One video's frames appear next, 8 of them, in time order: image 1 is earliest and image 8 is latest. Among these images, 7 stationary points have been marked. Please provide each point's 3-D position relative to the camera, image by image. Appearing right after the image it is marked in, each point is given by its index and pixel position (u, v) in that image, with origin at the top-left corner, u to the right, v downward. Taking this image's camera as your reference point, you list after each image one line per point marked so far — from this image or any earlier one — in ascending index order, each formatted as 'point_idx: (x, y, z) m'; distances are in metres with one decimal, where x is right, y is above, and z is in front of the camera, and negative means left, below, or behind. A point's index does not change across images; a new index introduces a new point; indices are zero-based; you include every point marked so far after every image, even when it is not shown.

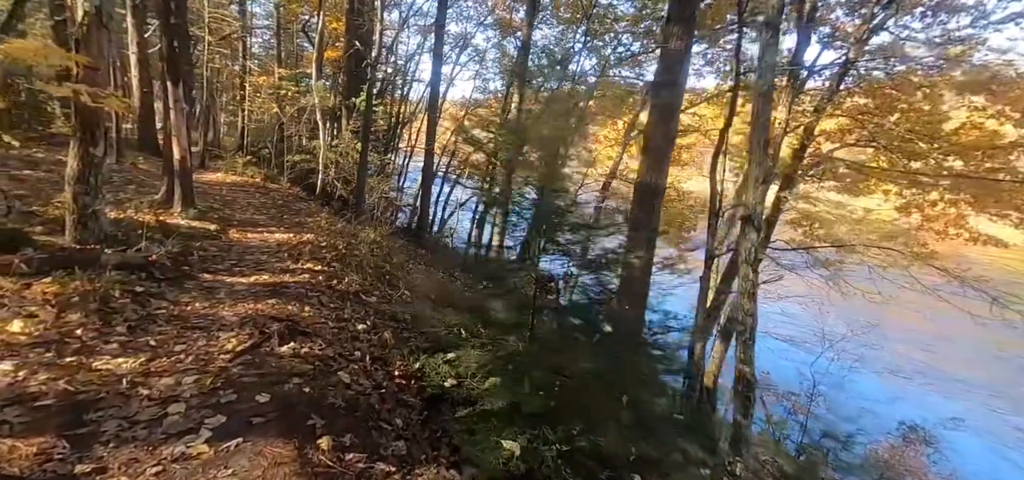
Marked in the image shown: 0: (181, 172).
0: (-6.1, +1.2, +7.8) m
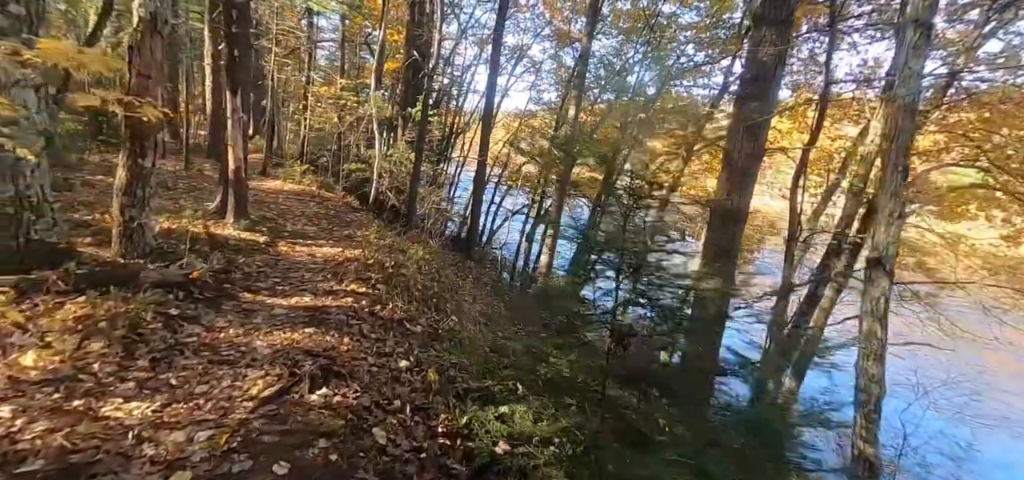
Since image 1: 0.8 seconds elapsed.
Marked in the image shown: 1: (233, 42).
0: (-5.0, +1.0, +7.7) m
1: (-4.9, +3.4, +7.4) m
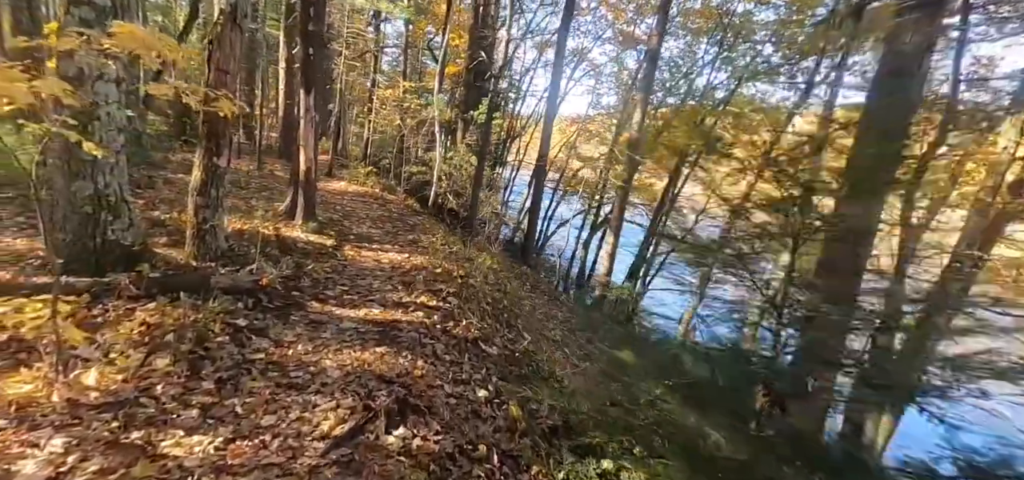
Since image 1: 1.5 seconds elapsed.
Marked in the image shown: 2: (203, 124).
0: (-3.7, +1.0, +7.6) m
1: (-3.5, +3.4, +7.3) m
2: (-3.3, +1.2, +4.5) m
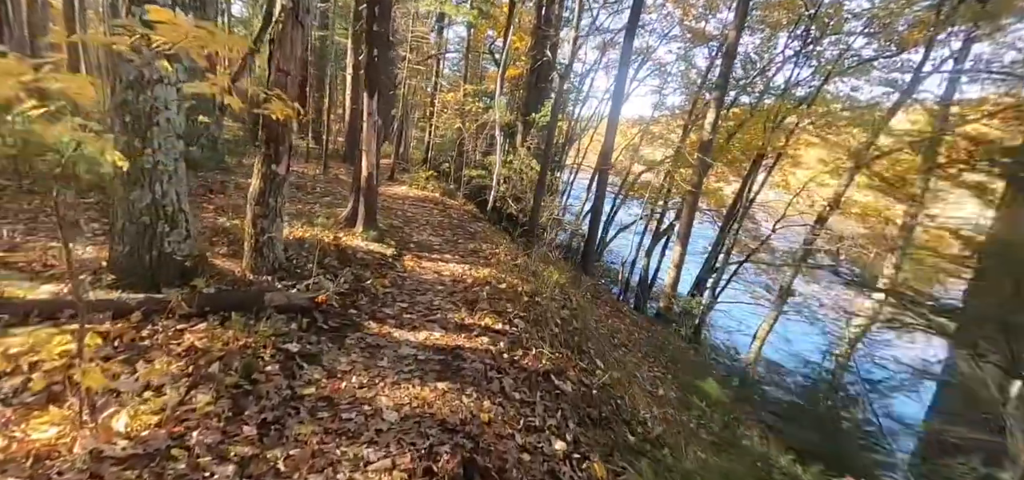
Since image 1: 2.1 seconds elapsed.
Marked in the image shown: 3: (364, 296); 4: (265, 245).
0: (-2.5, +0.8, +7.3) m
1: (-2.3, +3.3, +7.0) m
2: (-2.5, +1.1, +4.2) m
3: (-1.7, -0.7, +5.0) m
4: (-2.6, -0.1, +4.5) m
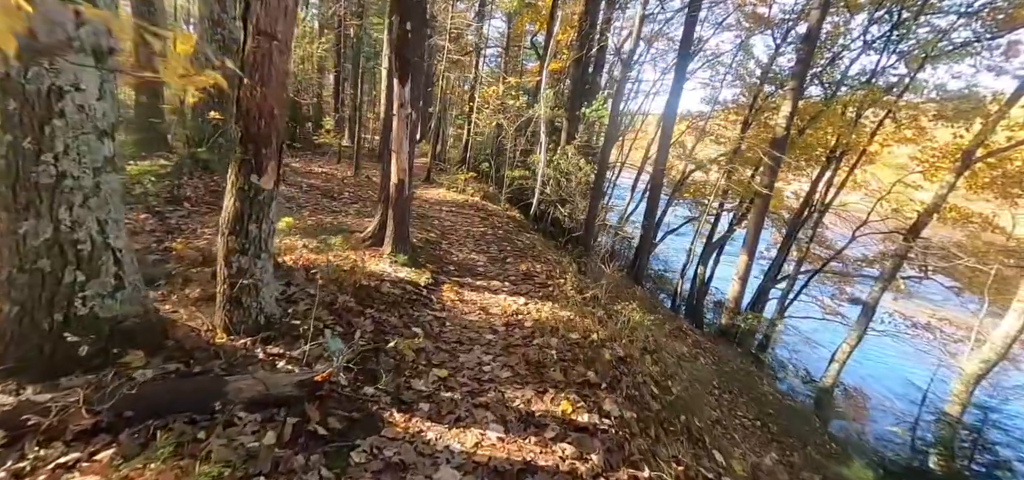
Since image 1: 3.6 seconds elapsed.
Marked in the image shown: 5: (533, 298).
0: (-1.6, +0.5, +5.9) m
1: (-1.4, +3.0, +5.5) m
2: (-1.8, +0.8, +2.8) m
3: (-1.0, -1.0, +3.5) m
4: (-1.9, -0.4, +3.1) m
5: (+0.3, -0.7, +5.6) m
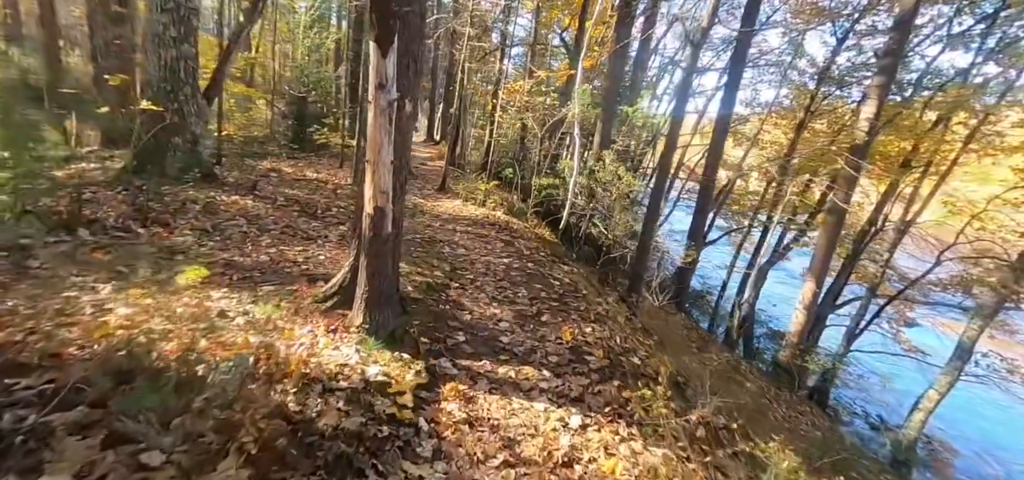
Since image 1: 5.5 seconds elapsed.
0: (-1.2, 0.0, +3.6) m
1: (-0.9, +2.4, +3.3) m
2: (-1.5, +0.3, +0.6) m
3: (-0.8, -1.5, +1.2) m
4: (-1.7, -0.9, +0.9) m
5: (+0.6, -1.3, +3.3) m
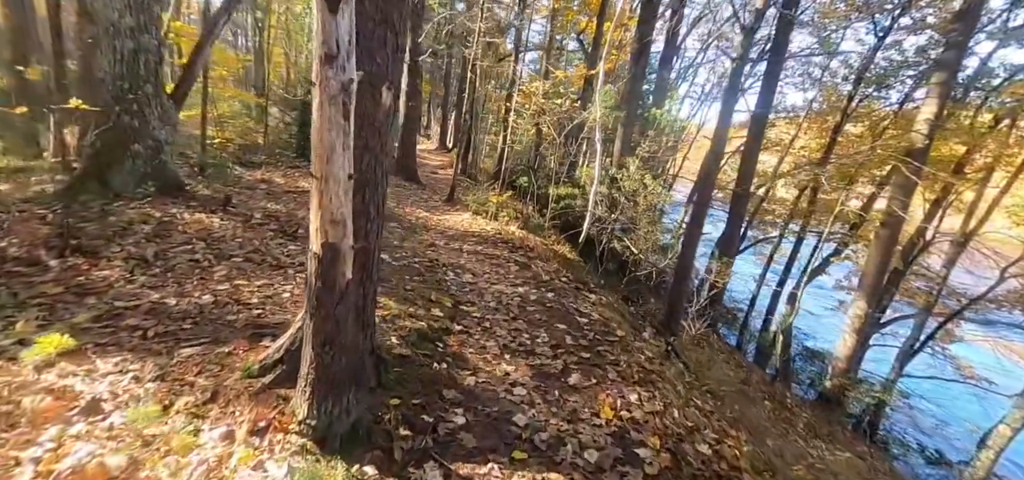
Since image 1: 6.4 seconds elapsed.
0: (-1.1, -0.3, +2.4) m
1: (-0.8, +2.1, +2.1) m
2: (-1.5, 0.0, -0.6) m
3: (-0.7, -1.8, 0.0) m
4: (-1.7, -1.1, -0.3) m
5: (+0.7, -1.6, +2.0) m
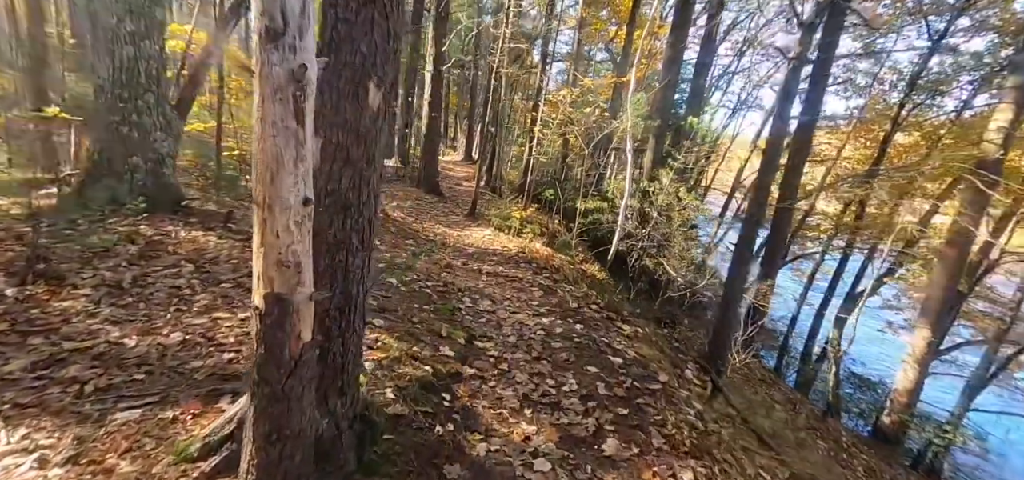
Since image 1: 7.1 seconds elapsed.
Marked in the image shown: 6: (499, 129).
0: (-1.0, -0.5, +1.8) m
1: (-0.7, +1.9, +1.5) m
2: (-1.6, -0.1, -1.3) m
3: (-0.8, -1.9, -0.8) m
4: (-1.8, -1.3, -1.0) m
5: (+0.8, -1.8, +1.2) m
6: (-0.6, +4.4, +16.8) m
